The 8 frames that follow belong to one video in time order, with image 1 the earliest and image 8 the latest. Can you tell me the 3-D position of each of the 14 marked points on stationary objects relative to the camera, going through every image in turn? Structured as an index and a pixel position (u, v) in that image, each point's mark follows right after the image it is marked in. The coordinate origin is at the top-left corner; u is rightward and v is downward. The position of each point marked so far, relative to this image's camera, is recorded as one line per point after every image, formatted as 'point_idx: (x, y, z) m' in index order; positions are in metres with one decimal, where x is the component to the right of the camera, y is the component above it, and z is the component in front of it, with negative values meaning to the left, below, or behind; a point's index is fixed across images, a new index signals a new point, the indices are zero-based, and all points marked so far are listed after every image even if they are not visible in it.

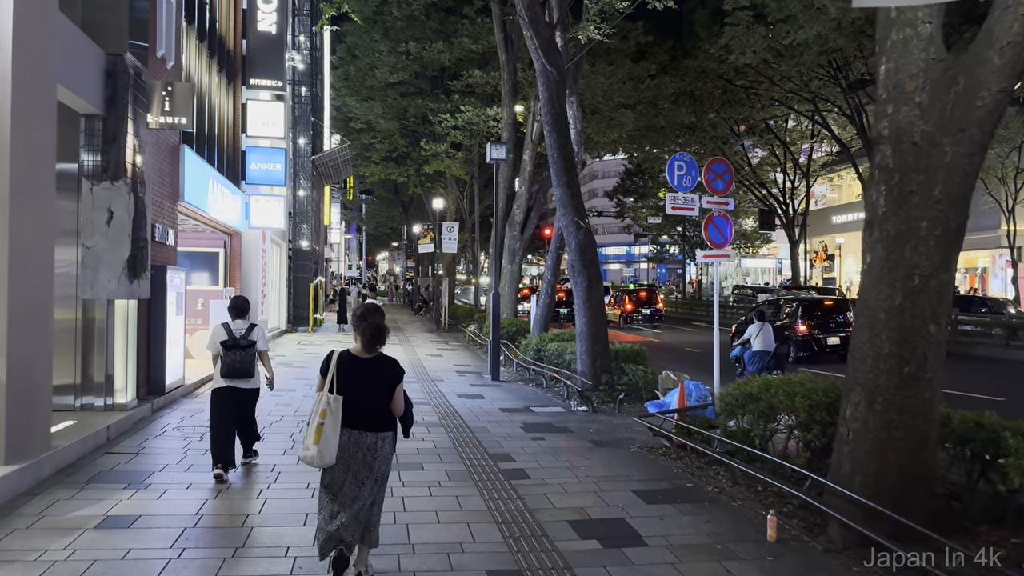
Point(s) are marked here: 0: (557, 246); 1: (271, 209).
0: (+1.0, +0.9, +15.6) m
1: (-5.2, +1.7, +16.0) m
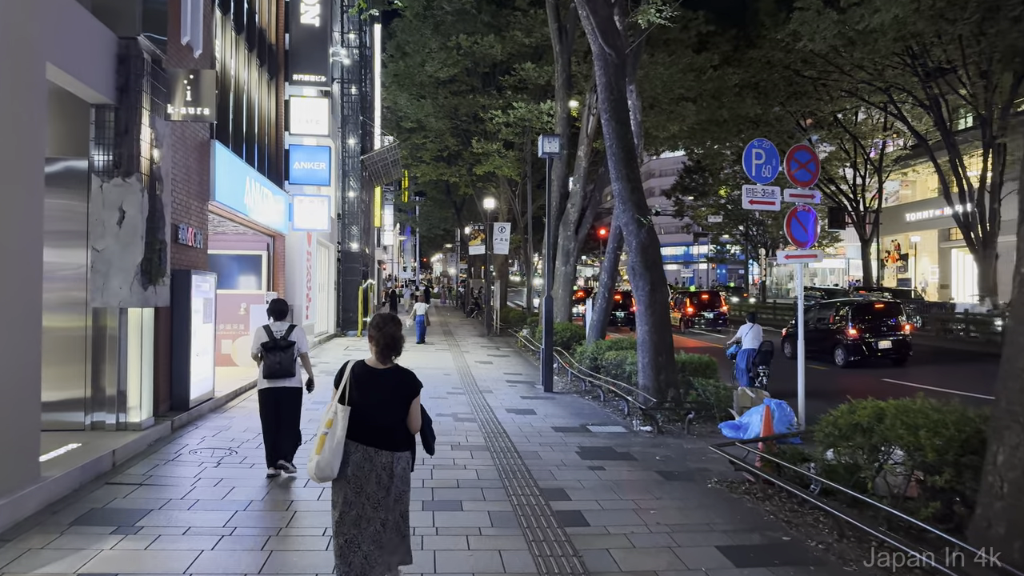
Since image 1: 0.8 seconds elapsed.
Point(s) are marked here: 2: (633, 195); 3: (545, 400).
0: (+2.0, +0.8, +14.4) m
1: (-4.1, +1.6, +15.3) m
2: (+1.7, +1.3, +10.5) m
3: (+0.5, -1.8, +11.4) m
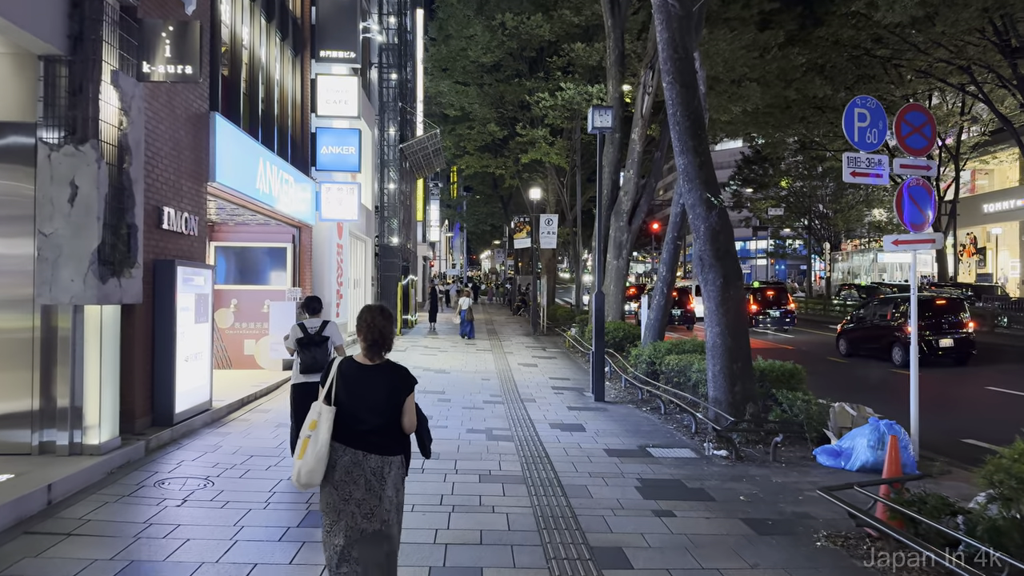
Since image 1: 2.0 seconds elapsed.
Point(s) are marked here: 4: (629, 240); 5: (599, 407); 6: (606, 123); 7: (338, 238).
0: (+2.8, +0.9, +12.8) m
1: (-3.2, +1.7, +14.1) m
2: (+2.3, +1.4, +8.8) m
3: (+1.2, -1.7, +9.9) m
4: (+3.0, +1.2, +18.6) m
5: (+1.2, -1.7, +10.3) m
6: (+1.4, +2.5, +11.0) m
7: (-3.7, +1.0, +15.4) m
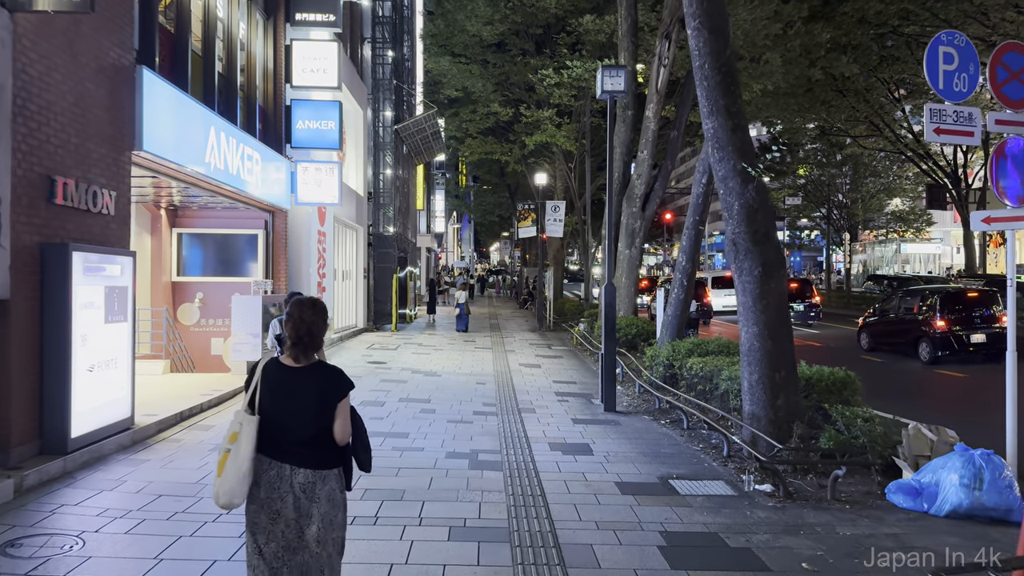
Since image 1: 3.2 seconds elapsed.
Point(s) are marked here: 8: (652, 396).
0: (+2.8, +1.1, +11.2) m
1: (-3.2, +1.8, +12.5) m
2: (+2.2, +1.5, +7.2) m
3: (+1.1, -1.6, +8.3) m
4: (+3.0, +1.4, +17.0) m
5: (+1.2, -1.6, +8.8) m
6: (+1.4, +2.6, +9.4) m
7: (-3.6, +1.2, +13.9) m
8: (+1.8, -1.4, +9.5) m
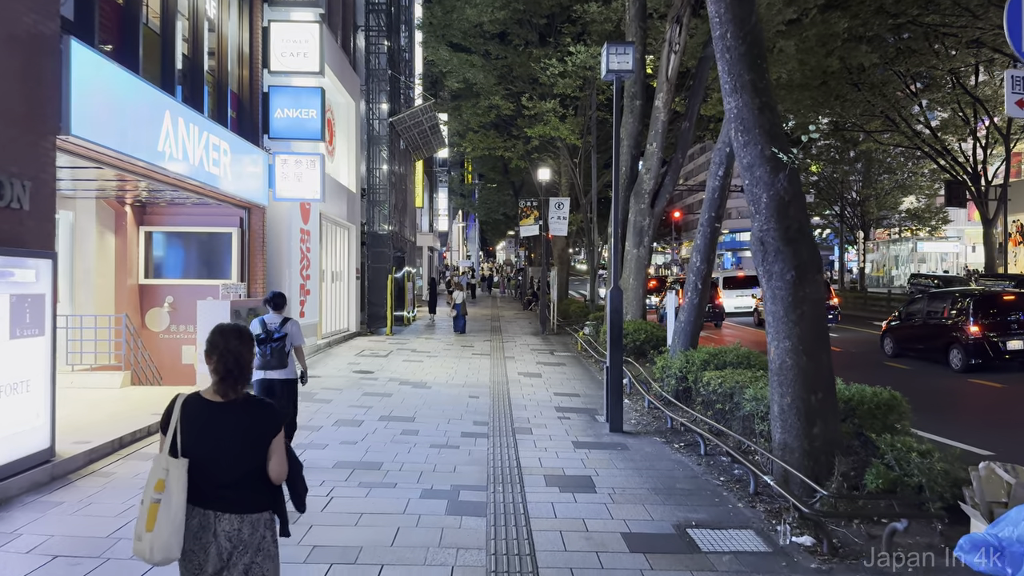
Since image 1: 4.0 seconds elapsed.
0: (+2.8, +1.0, +10.1) m
1: (-3.3, +1.8, +11.5) m
2: (+2.1, +1.4, +6.2) m
3: (+1.0, -1.6, +7.3) m
4: (+3.0, +1.3, +15.9) m
5: (+1.1, -1.6, +7.8) m
6: (+1.3, +2.5, +8.3) m
7: (-3.7, +1.1, +12.9) m
8: (+1.8, -1.4, +8.5) m
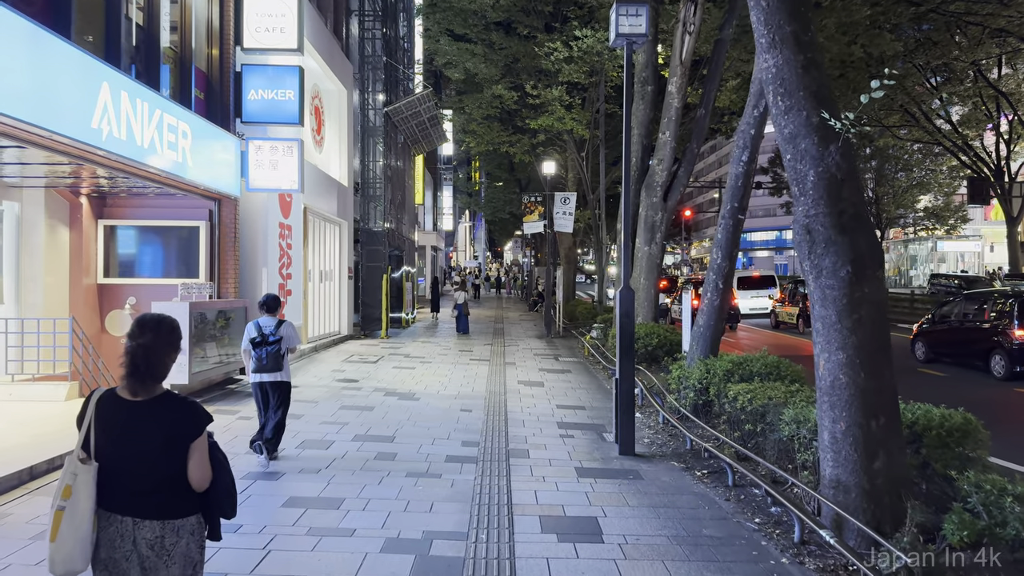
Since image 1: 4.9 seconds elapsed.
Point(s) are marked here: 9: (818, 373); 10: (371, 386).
0: (+2.7, +1.0, +9.0) m
1: (-3.3, +1.8, +10.5) m
2: (+2.0, +1.4, +5.0) m
3: (+0.9, -1.6, +6.2) m
4: (+3.1, +1.3, +14.7) m
5: (+1.0, -1.6, +6.6) m
6: (+1.2, +2.5, +7.2) m
7: (-3.7, +1.1, +11.8) m
8: (+1.7, -1.4, +7.3) m
9: (+2.0, -0.6, +4.9) m
10: (-2.0, -1.4, +10.4) m
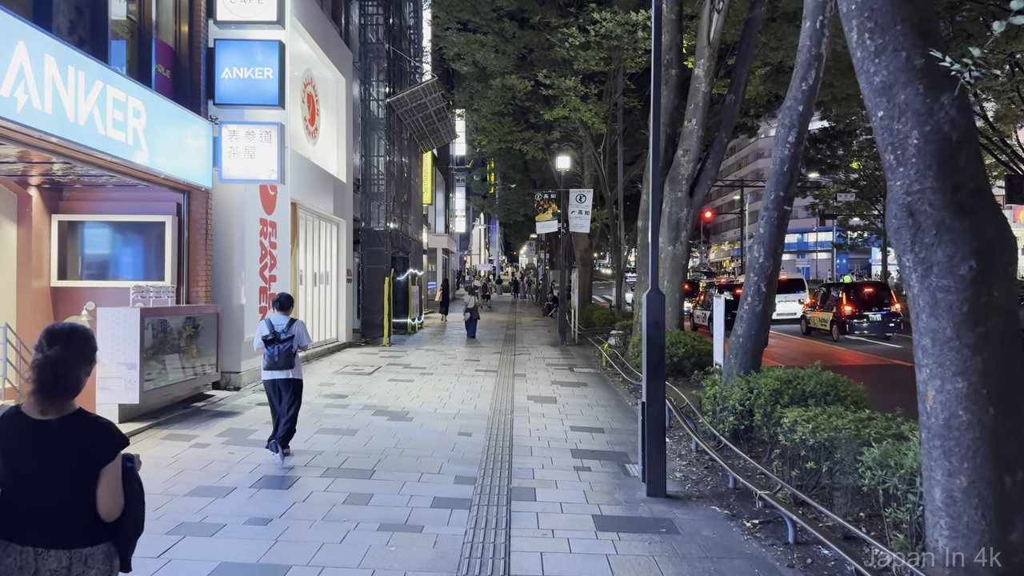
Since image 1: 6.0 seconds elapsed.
0: (+2.8, +1.0, +7.6) m
1: (-3.2, +1.7, +9.3) m
2: (+2.0, +1.4, +3.7) m
3: (+0.9, -1.7, +4.9) m
4: (+3.3, +1.3, +13.4) m
5: (+1.0, -1.7, +5.3) m
6: (+1.3, +2.5, +5.9) m
7: (-3.5, +1.1, +10.6) m
8: (+1.7, -1.5, +6.0) m
9: (+2.0, -0.6, +3.6) m
10: (-1.9, -1.4, +9.2) m
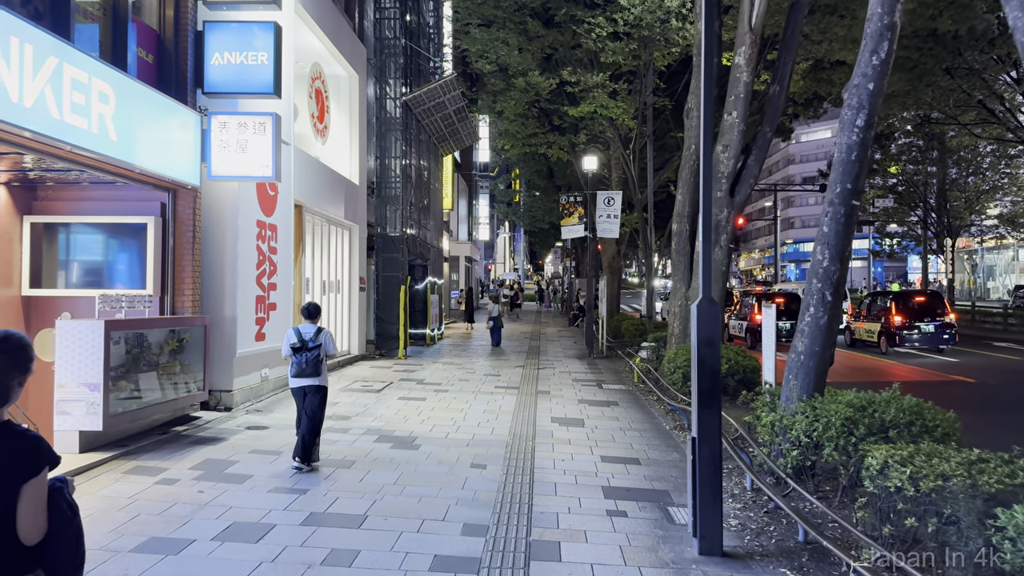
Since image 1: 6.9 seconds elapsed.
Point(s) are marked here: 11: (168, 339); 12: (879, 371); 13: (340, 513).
0: (+3.0, +0.9, +6.5) m
1: (-2.9, +1.6, +8.3) m
2: (+2.1, +1.4, +2.6) m
3: (+1.0, -1.7, +3.7) m
4: (+3.6, +1.1, +12.2) m
5: (+1.2, -1.7, +4.2) m
6: (+1.4, +2.5, +4.8) m
7: (-3.2, +1.0, +9.7) m
8: (+1.9, -1.5, +4.9) m
9: (+2.1, -0.6, +2.5) m
10: (-1.7, -1.5, +8.2) m
11: (-3.5, -0.5, +7.5) m
12: (+8.3, -1.9, +16.5) m
13: (-1.2, -1.6, +5.2) m
